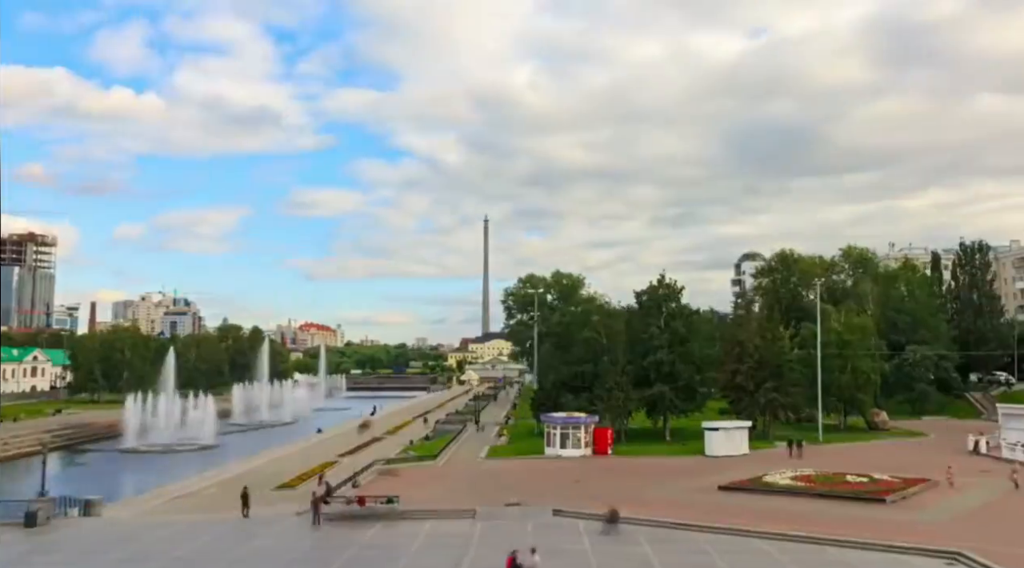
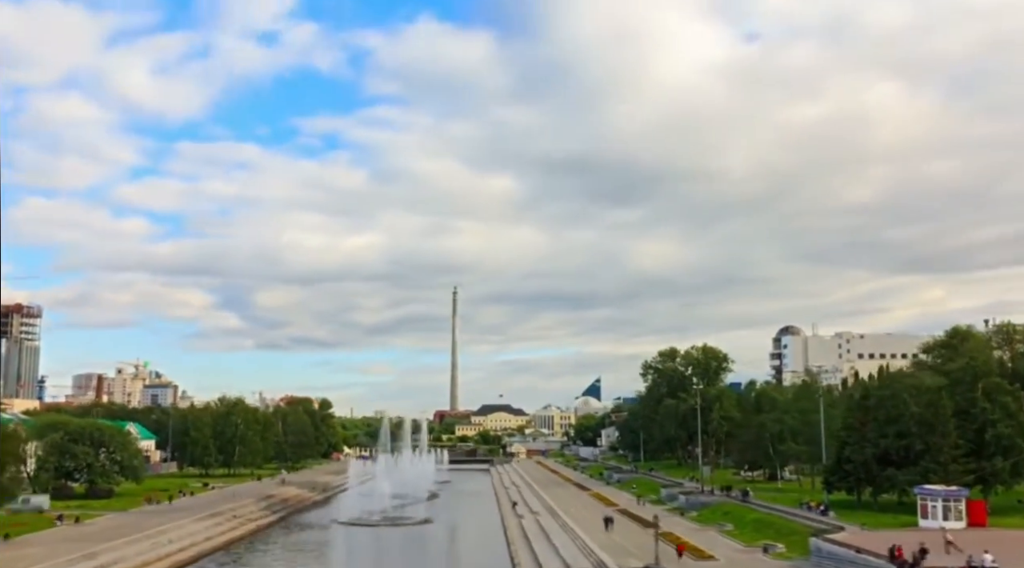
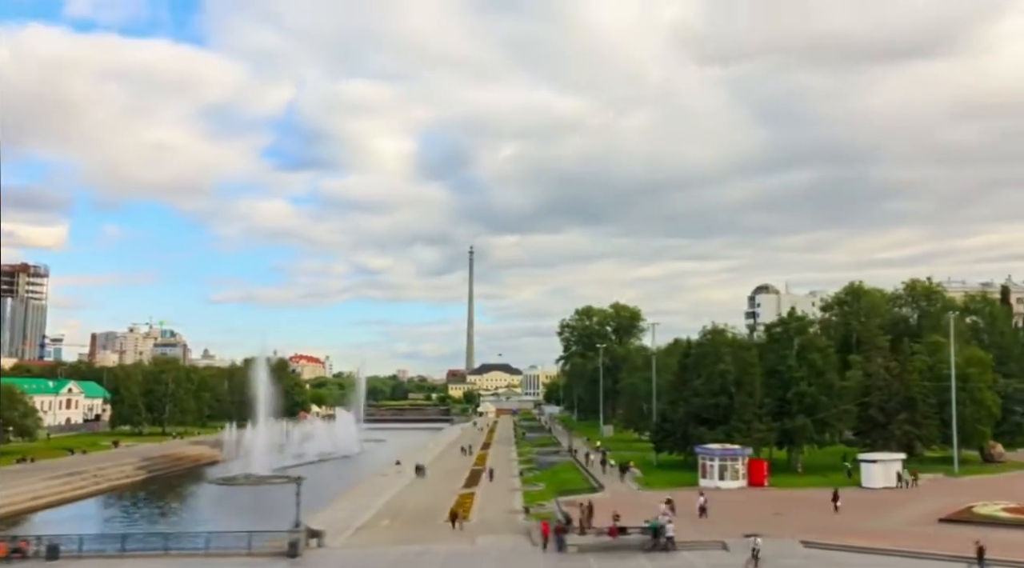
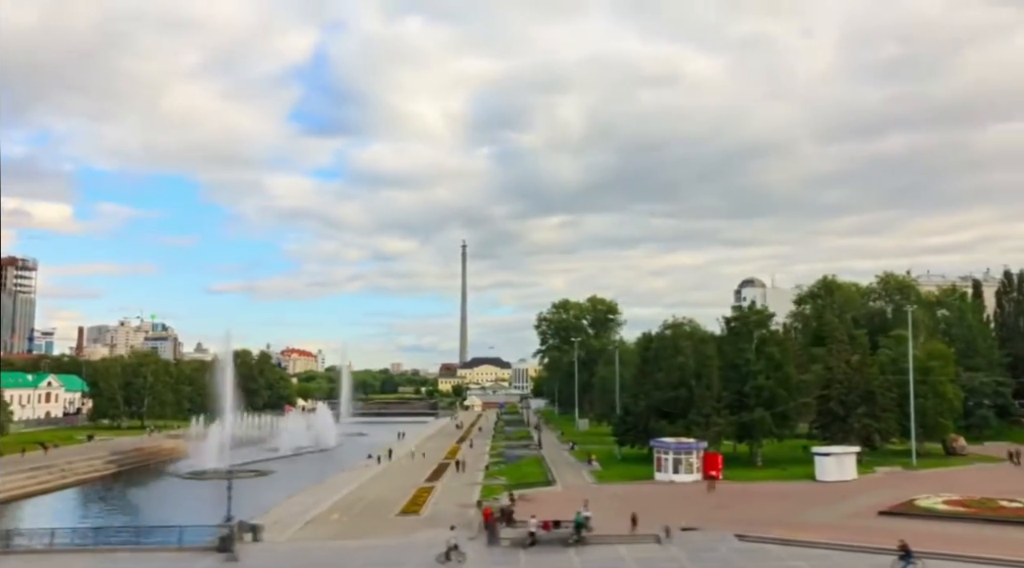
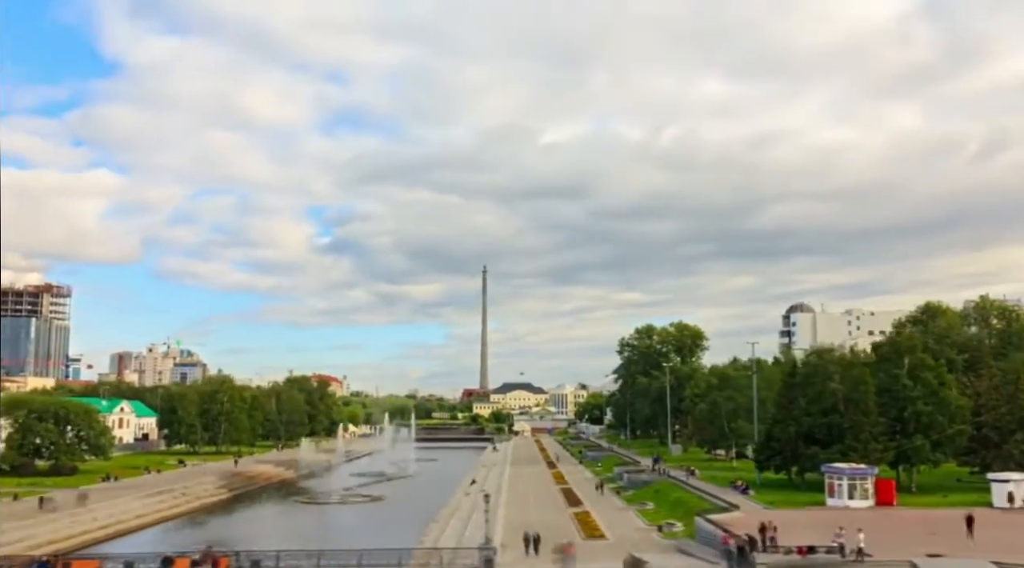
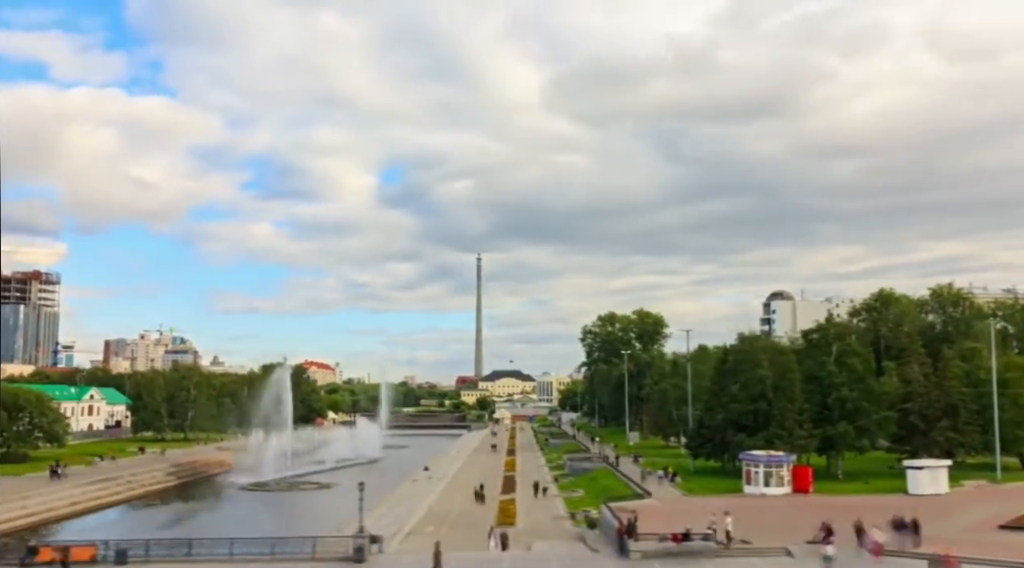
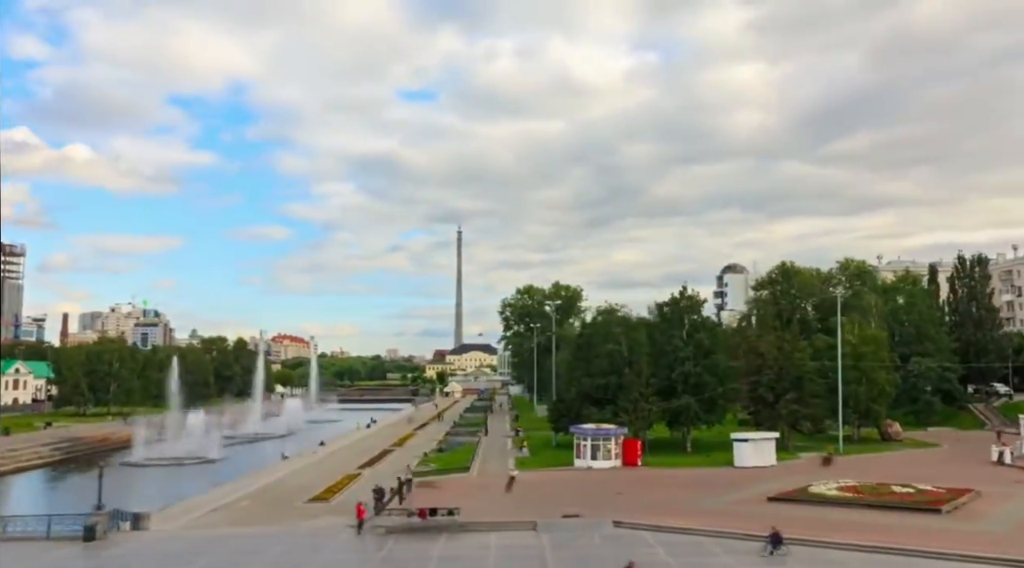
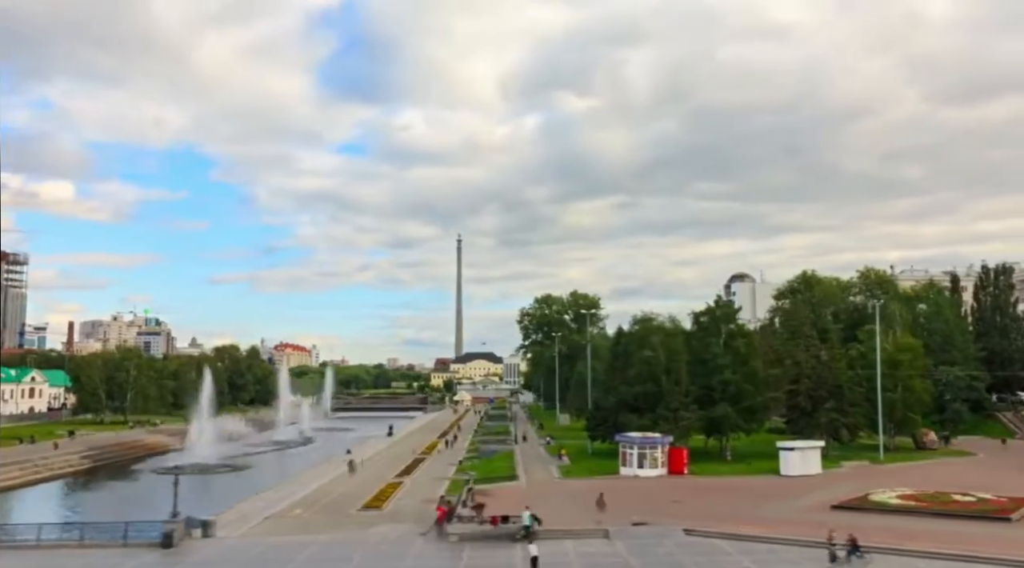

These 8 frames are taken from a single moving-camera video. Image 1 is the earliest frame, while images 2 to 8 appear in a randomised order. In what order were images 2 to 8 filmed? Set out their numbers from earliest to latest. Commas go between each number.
7, 8, 4, 3, 6, 5, 2
